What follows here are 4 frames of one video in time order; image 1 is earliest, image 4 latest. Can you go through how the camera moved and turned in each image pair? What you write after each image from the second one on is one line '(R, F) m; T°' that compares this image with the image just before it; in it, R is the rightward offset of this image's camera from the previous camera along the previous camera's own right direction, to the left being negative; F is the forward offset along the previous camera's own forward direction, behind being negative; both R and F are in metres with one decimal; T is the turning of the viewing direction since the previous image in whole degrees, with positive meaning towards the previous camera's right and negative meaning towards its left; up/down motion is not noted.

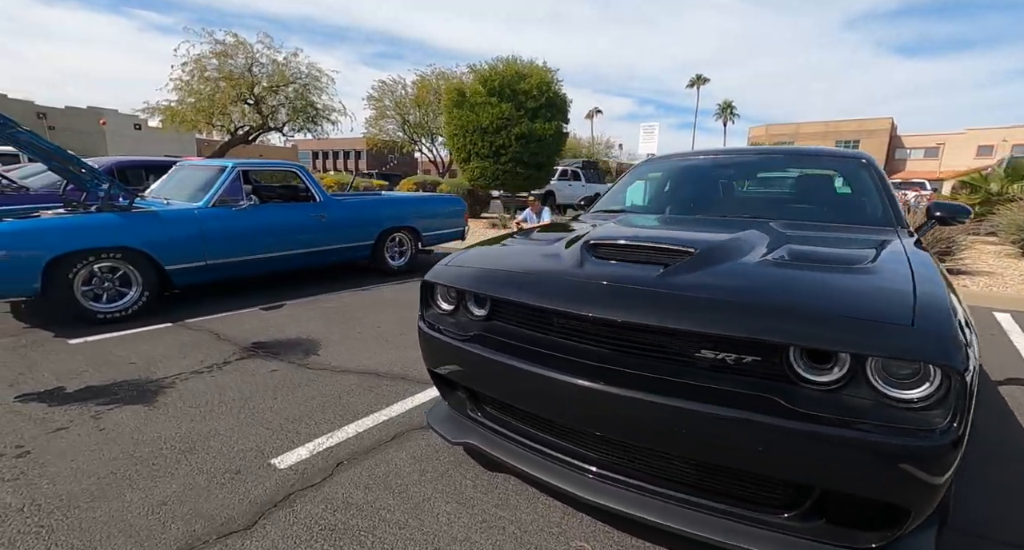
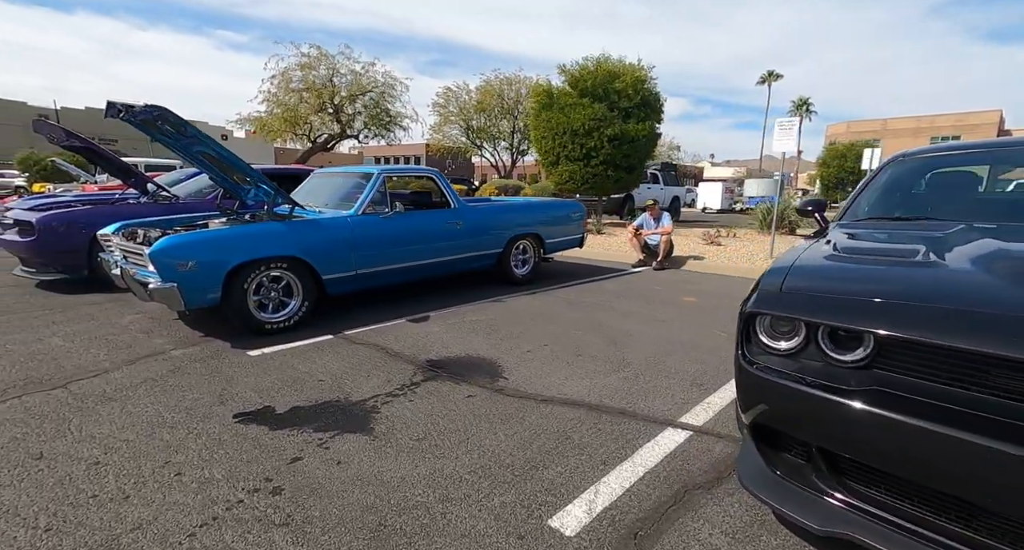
(-0.9, +0.3) m; -7°
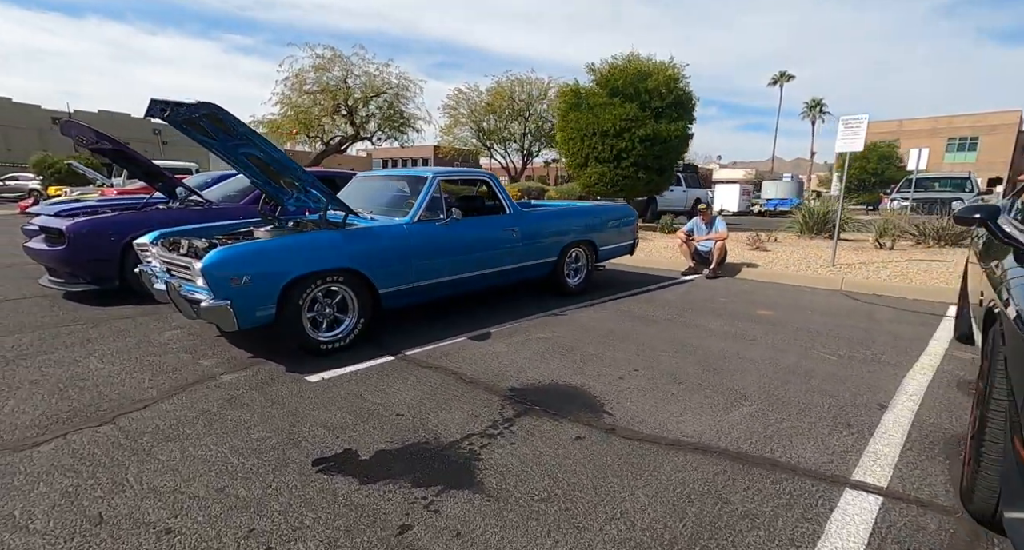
(-0.5, +0.4) m; -1°
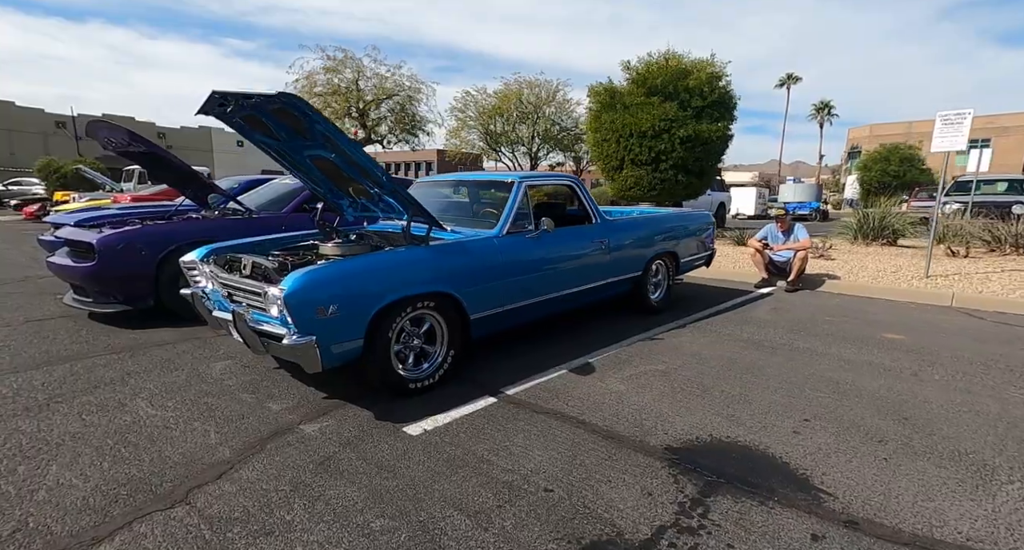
(-0.8, +0.7) m; -1°
